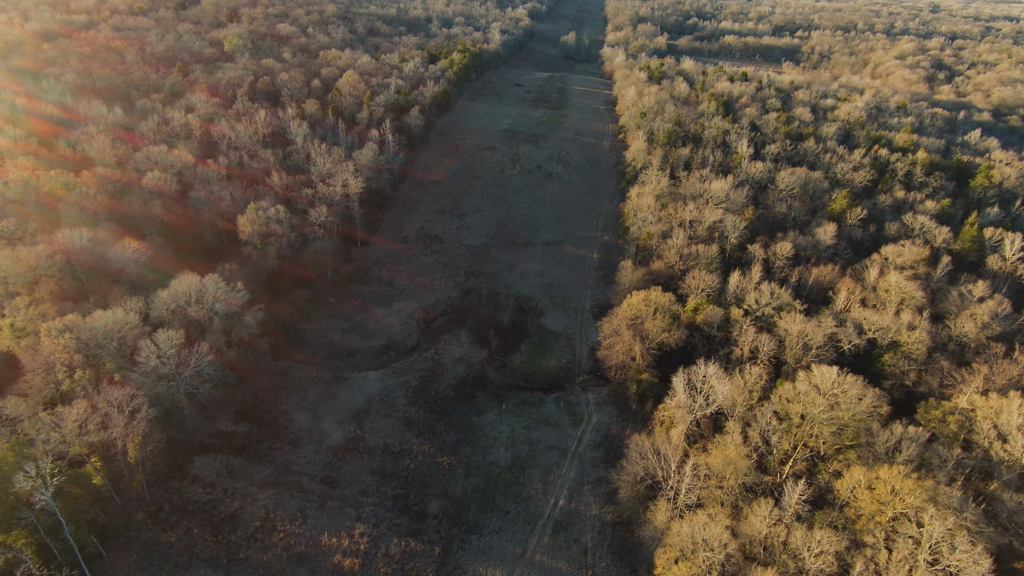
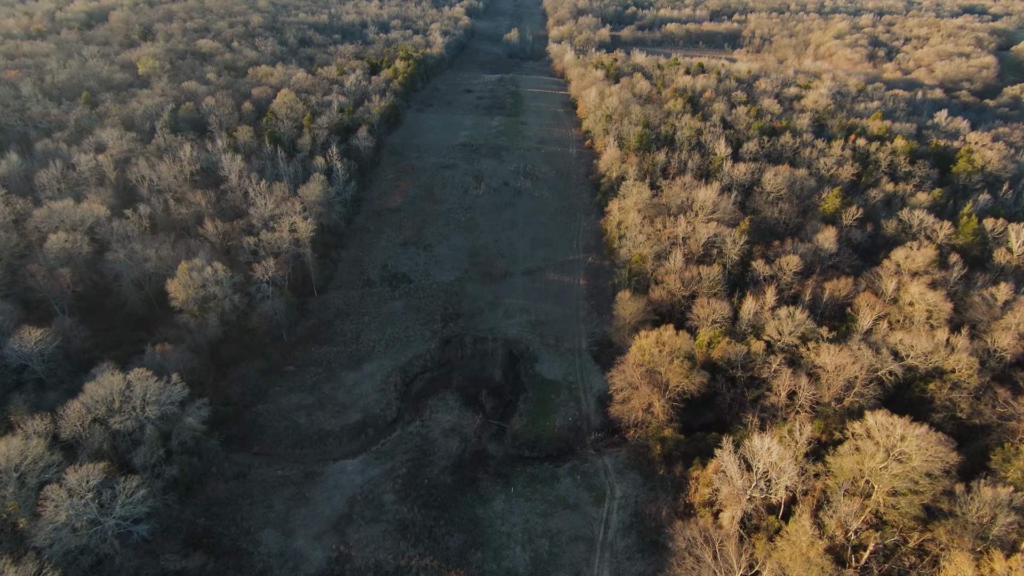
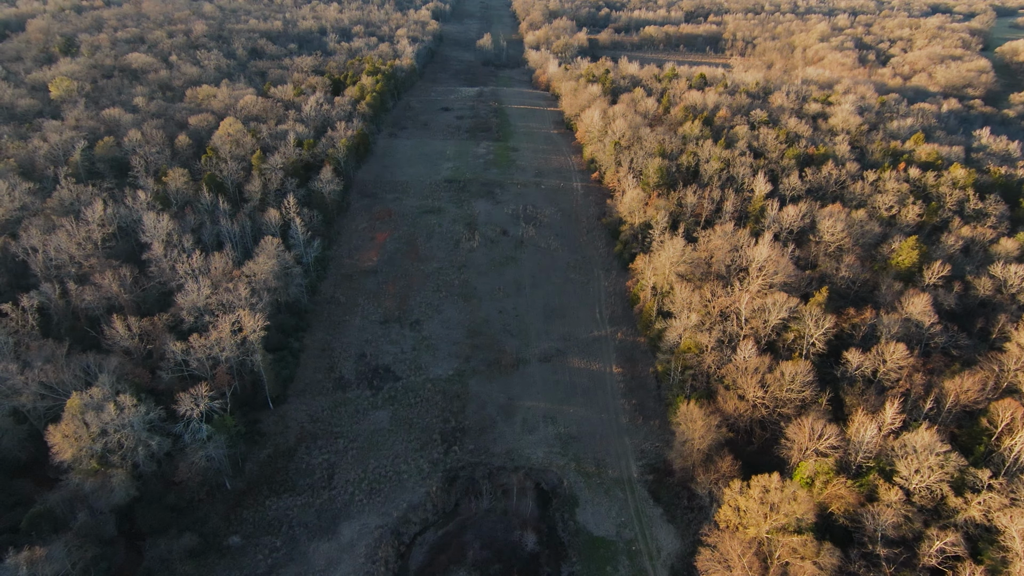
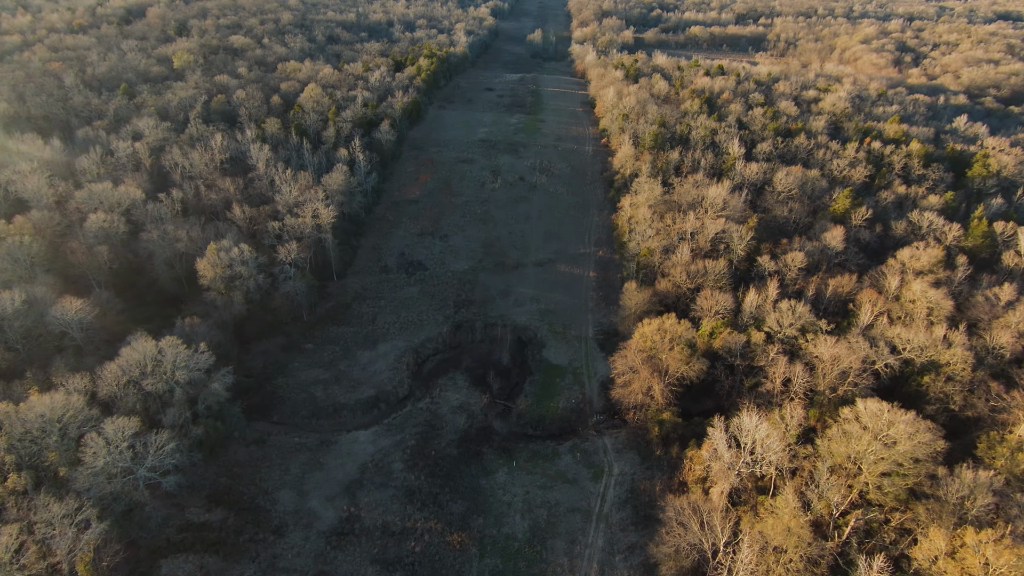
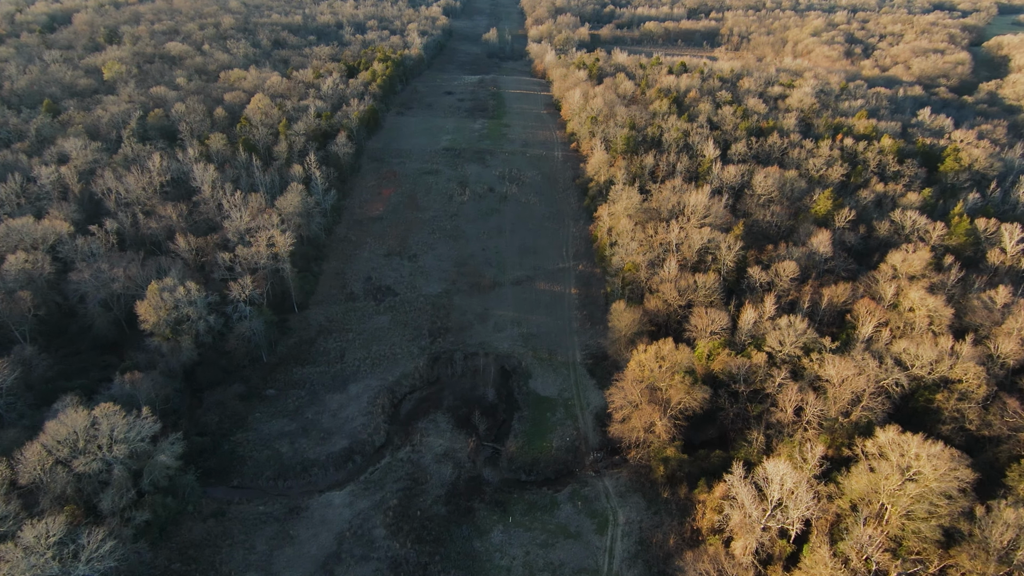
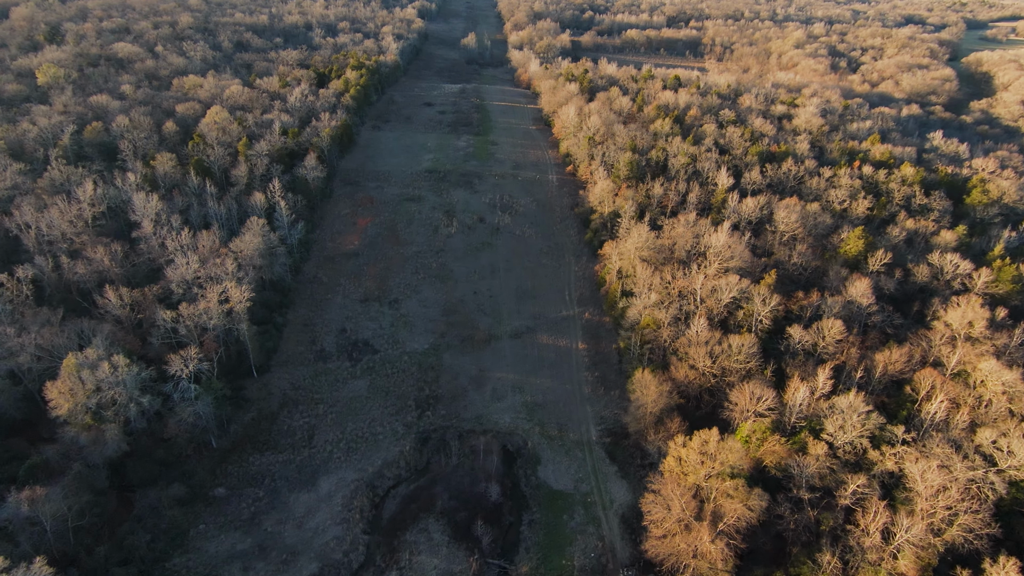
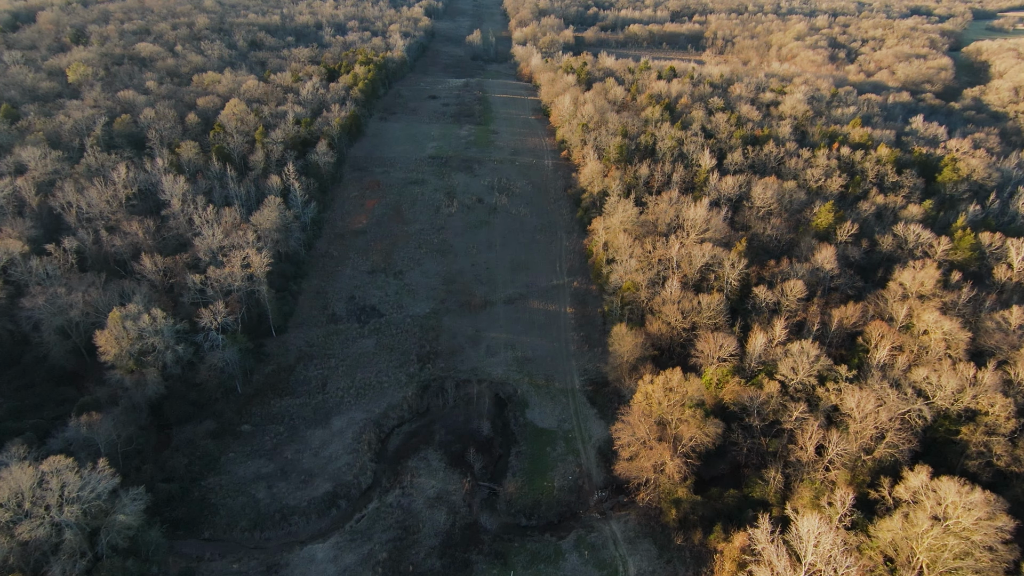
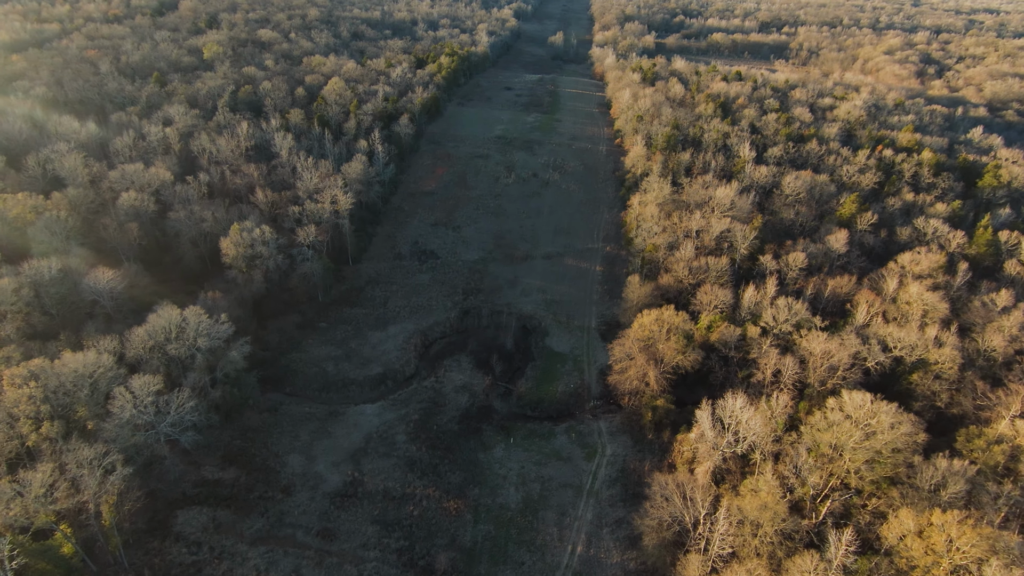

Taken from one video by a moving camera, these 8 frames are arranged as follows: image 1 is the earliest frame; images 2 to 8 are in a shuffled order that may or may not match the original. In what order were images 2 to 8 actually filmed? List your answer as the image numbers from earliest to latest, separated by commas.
8, 4, 2, 5, 7, 6, 3
